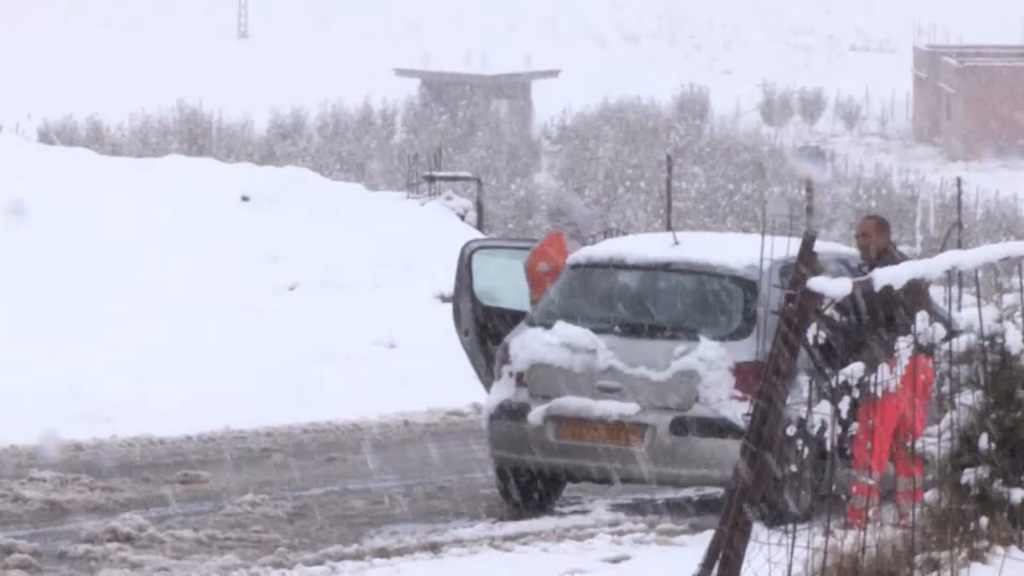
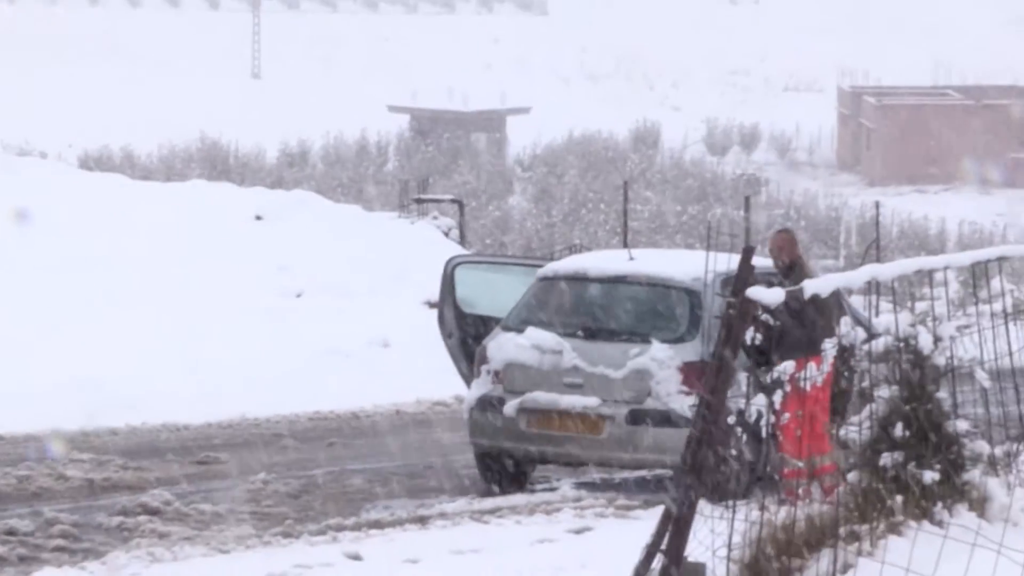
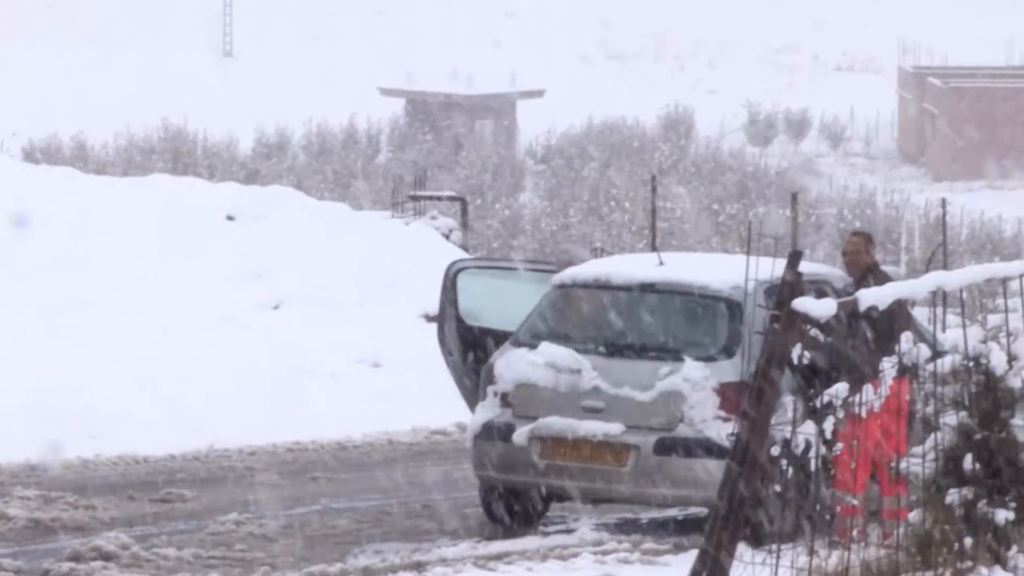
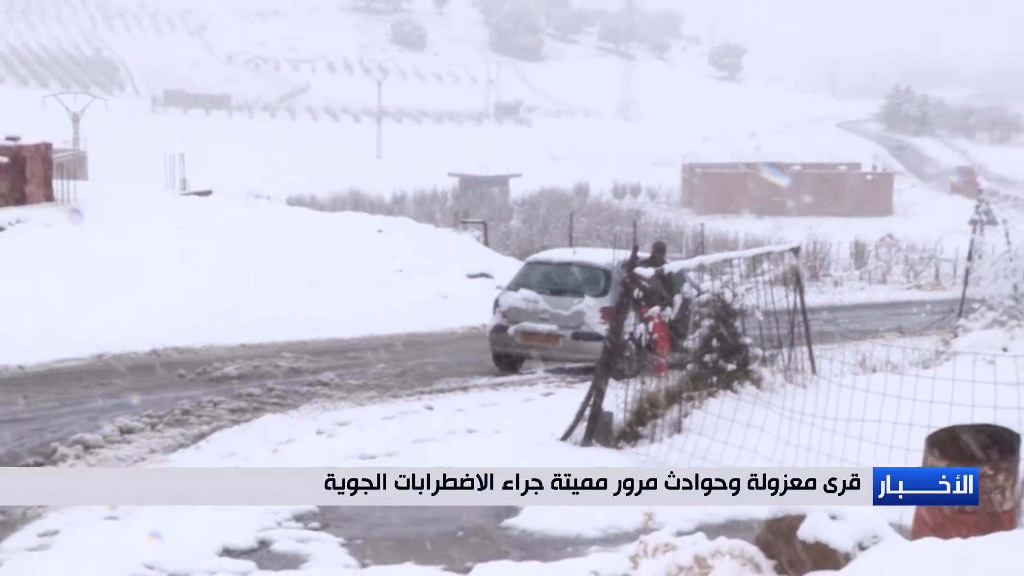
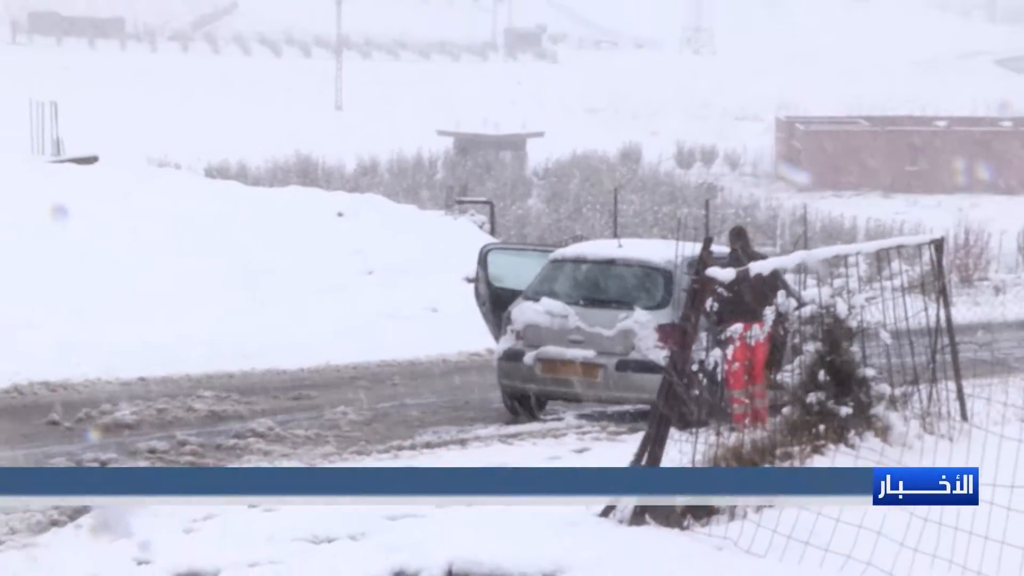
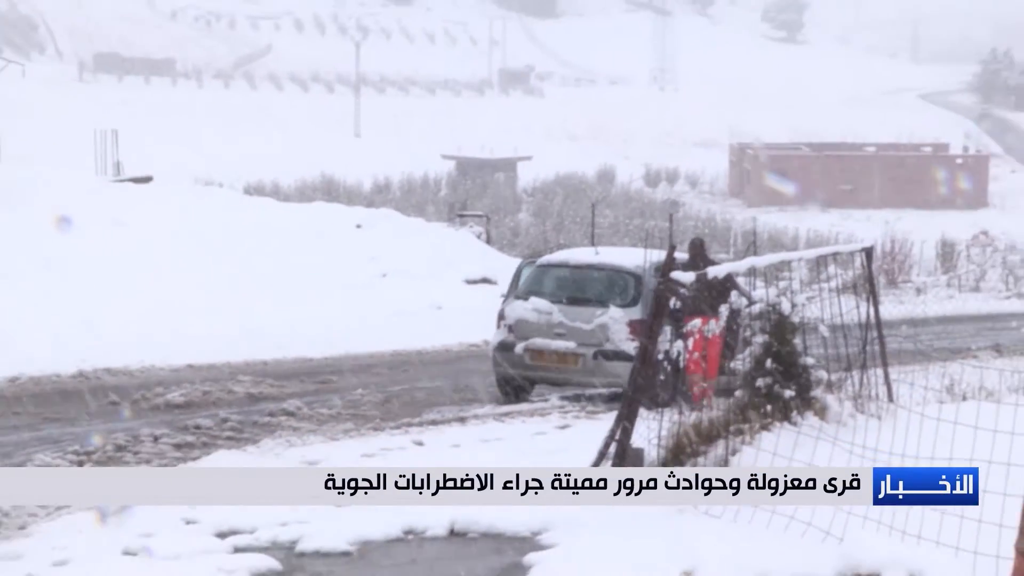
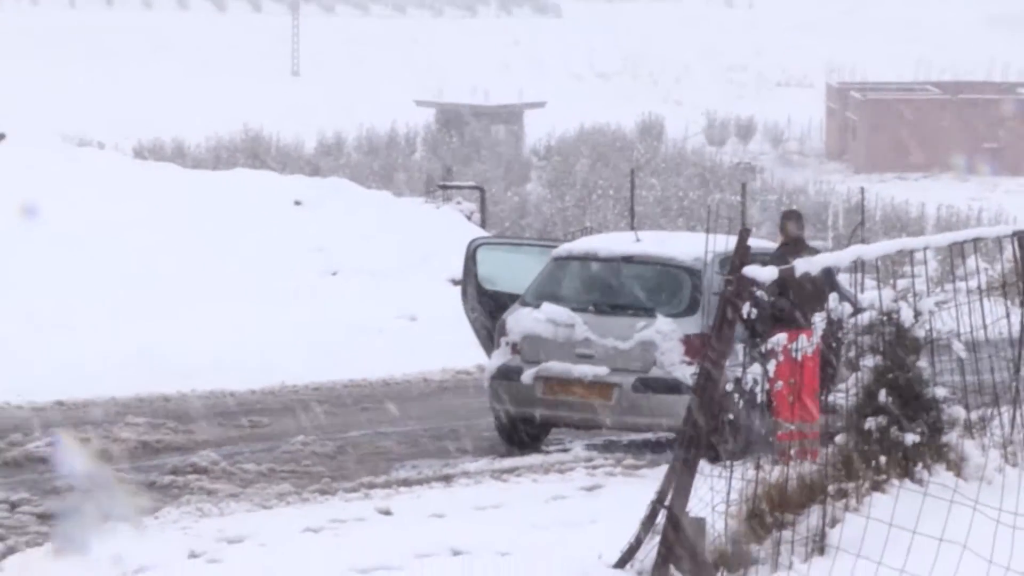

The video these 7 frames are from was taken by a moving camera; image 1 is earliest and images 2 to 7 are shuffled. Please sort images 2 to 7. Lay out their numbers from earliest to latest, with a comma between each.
3, 2, 7, 5, 6, 4
